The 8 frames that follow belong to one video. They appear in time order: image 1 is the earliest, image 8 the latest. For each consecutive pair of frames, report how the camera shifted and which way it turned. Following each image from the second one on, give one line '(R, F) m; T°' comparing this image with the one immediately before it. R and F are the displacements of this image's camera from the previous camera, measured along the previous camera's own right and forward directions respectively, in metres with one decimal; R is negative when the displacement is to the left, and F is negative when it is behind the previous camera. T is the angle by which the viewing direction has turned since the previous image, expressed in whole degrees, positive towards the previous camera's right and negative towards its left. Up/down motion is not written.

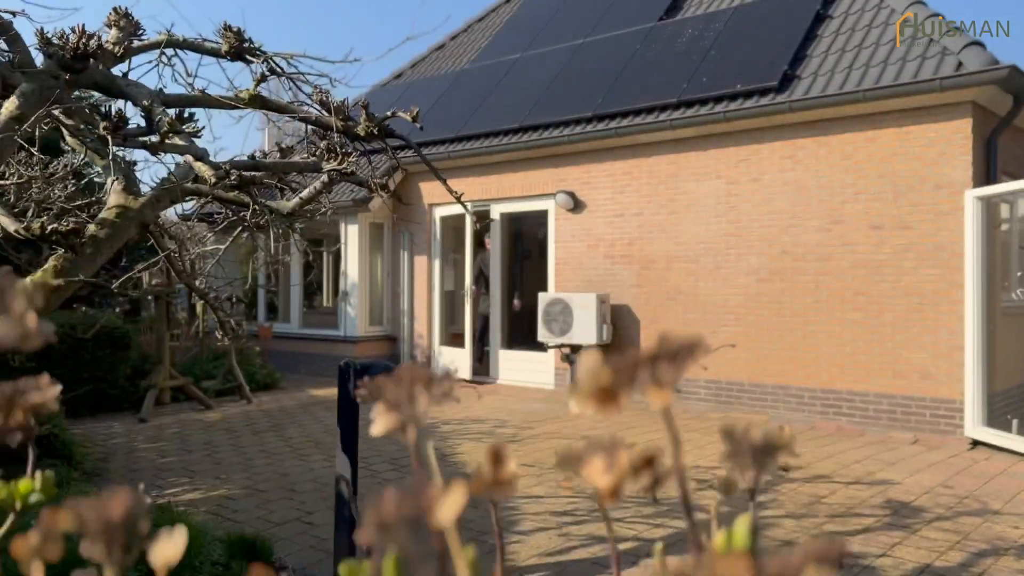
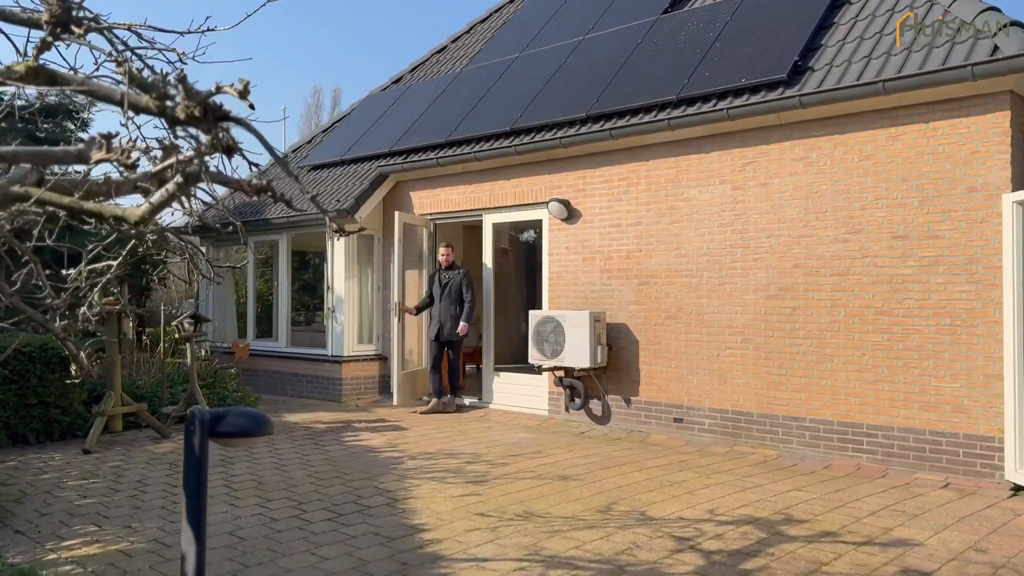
(+0.5, +0.8) m; -3°
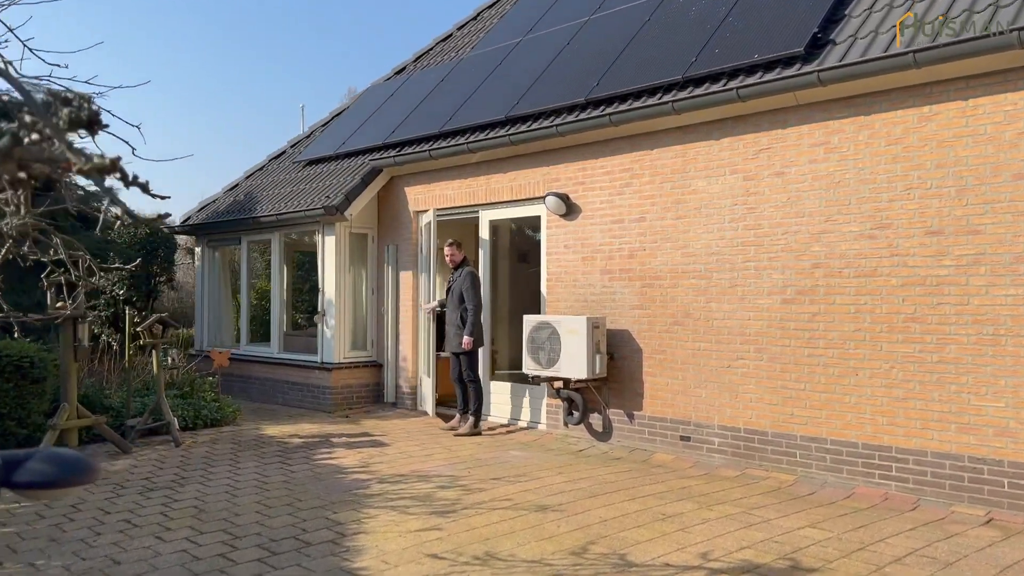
(+0.4, +0.7) m; -3°
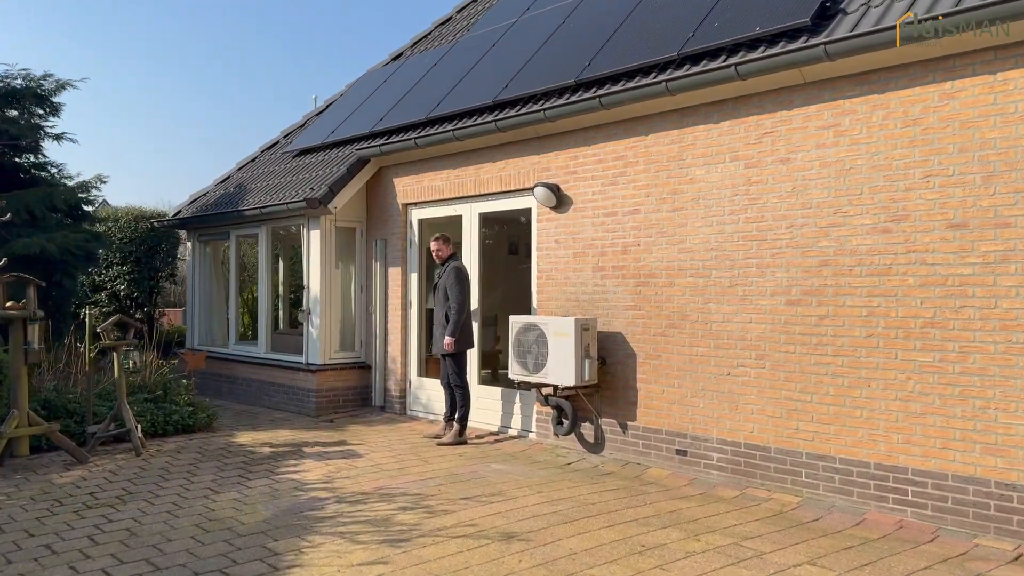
(+0.4, +0.6) m; -2°
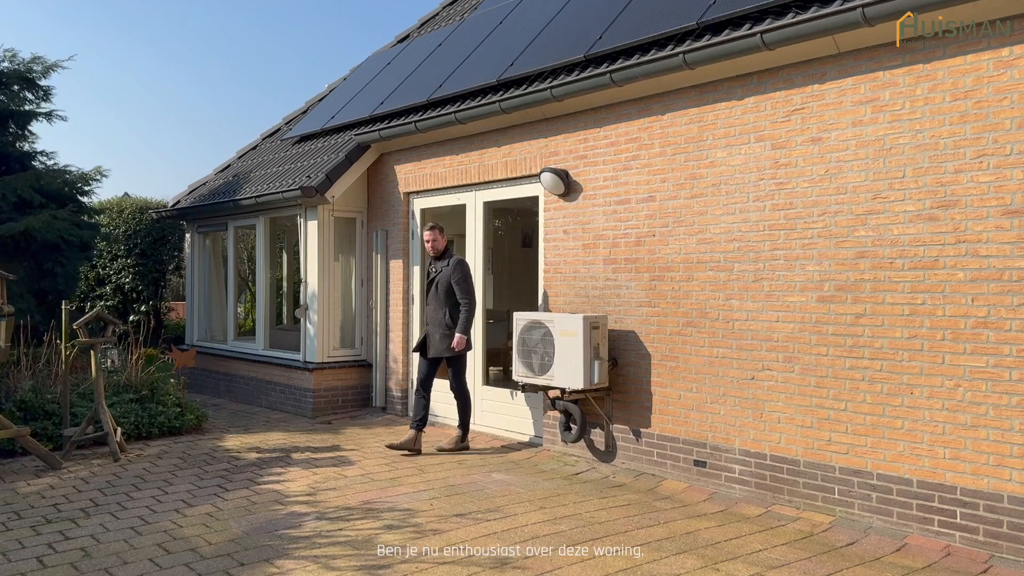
(+0.2, +0.5) m; -2°
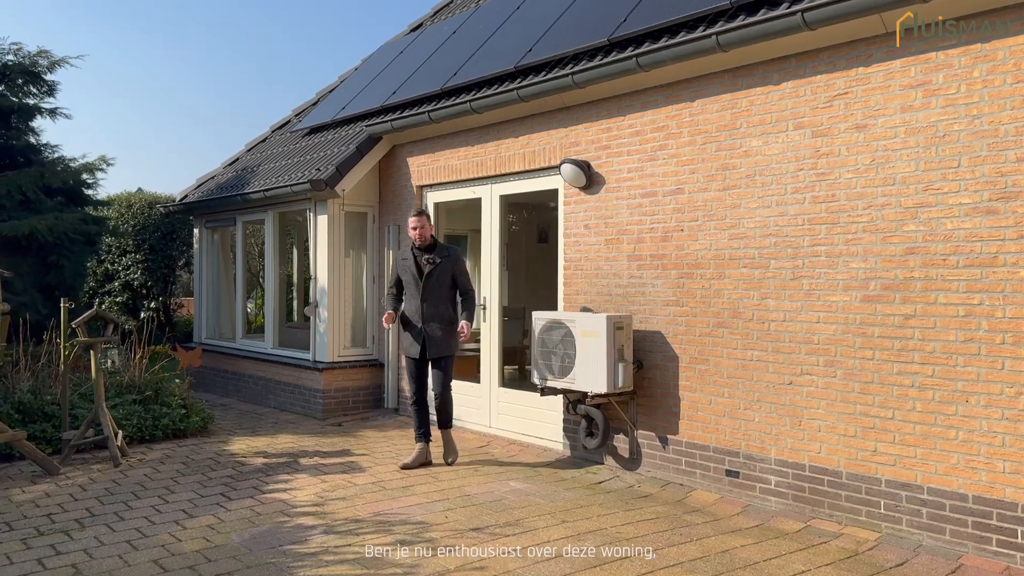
(0.0, +0.3) m; -1°
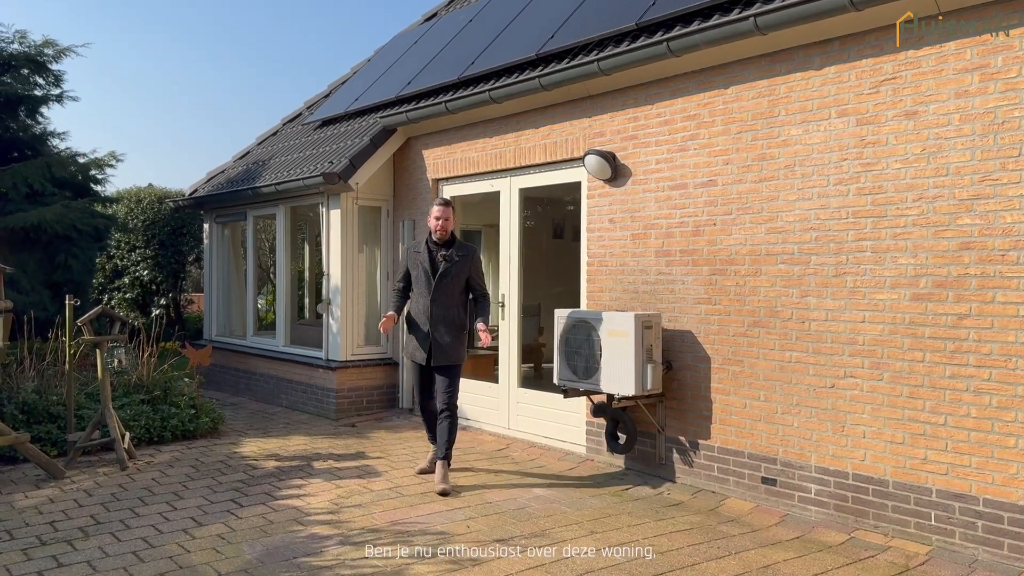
(-0.1, +0.3) m; -1°
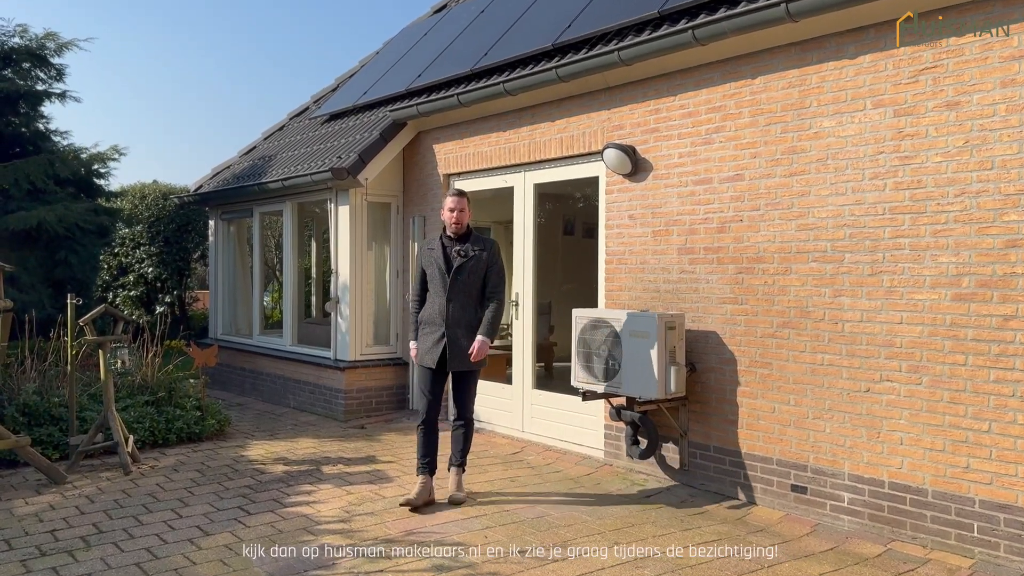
(-0.1, +0.2) m; 0°
